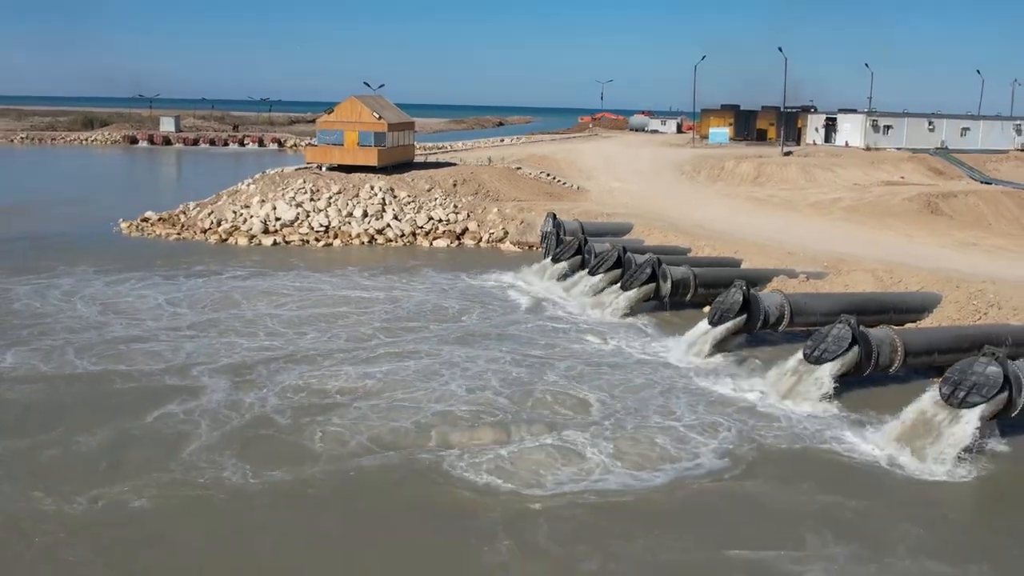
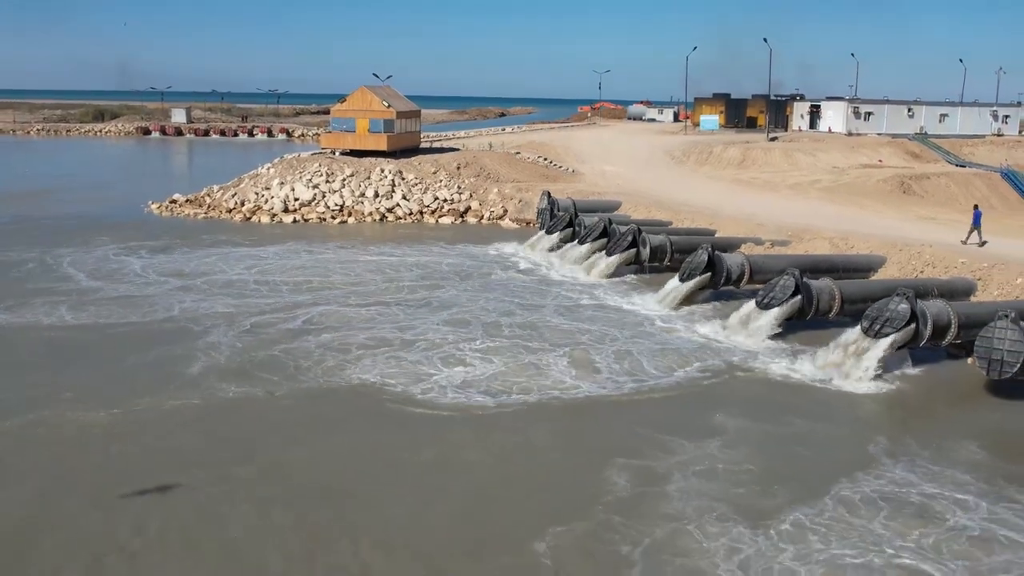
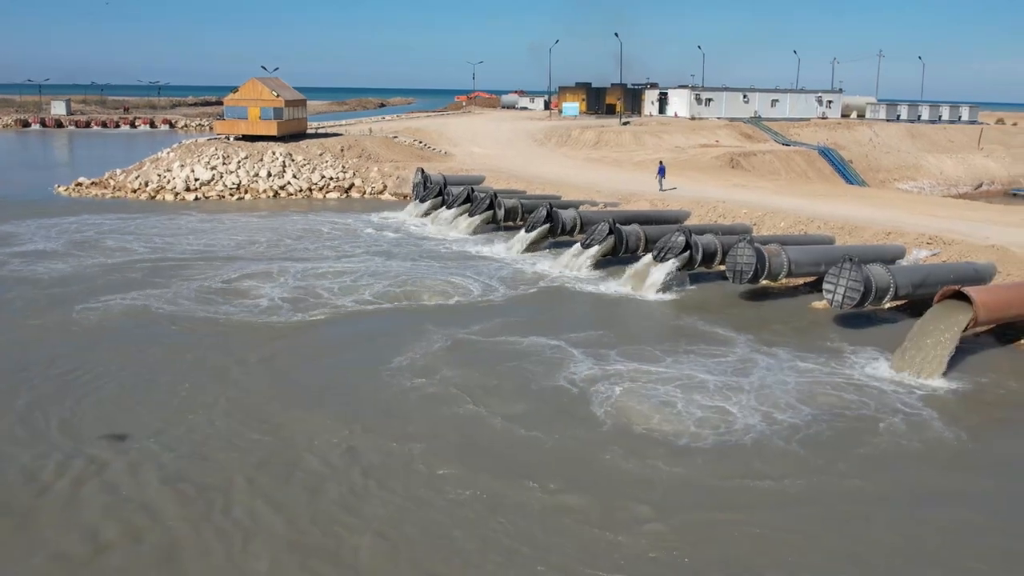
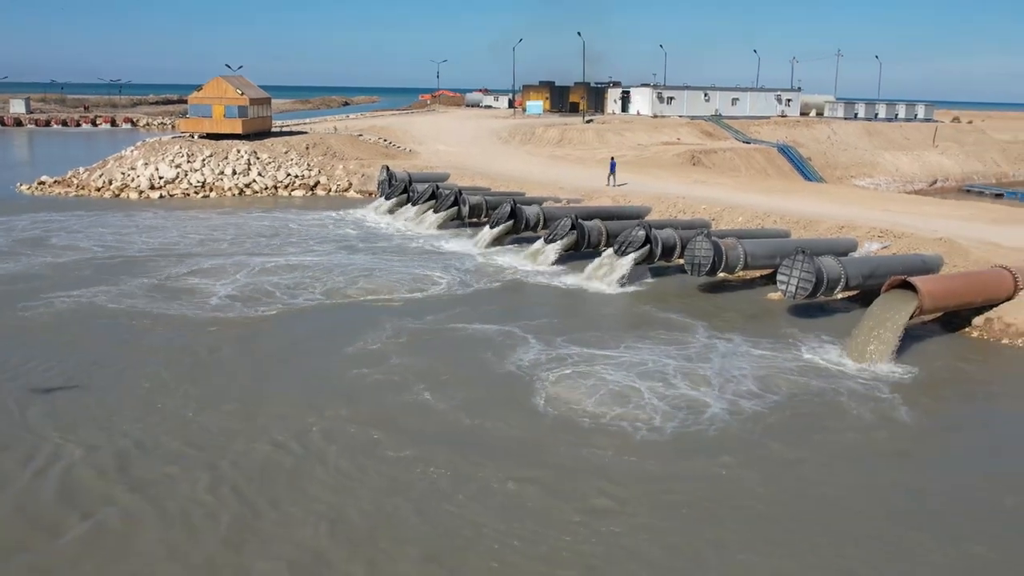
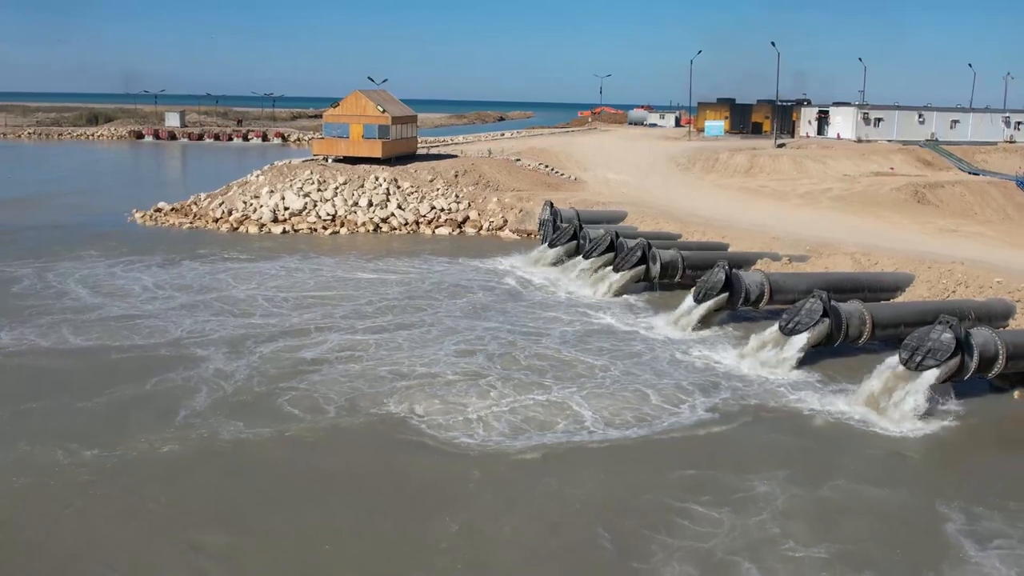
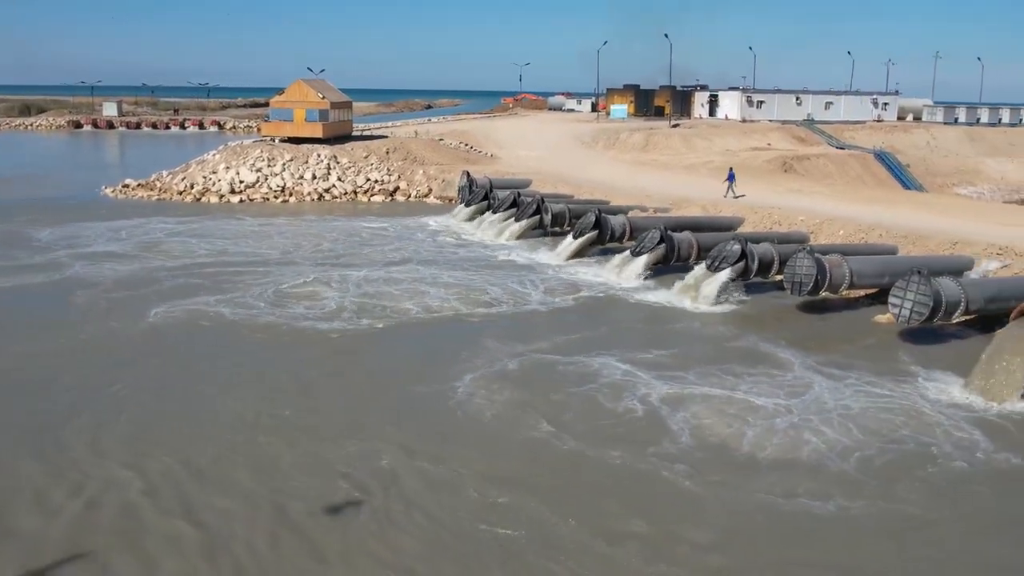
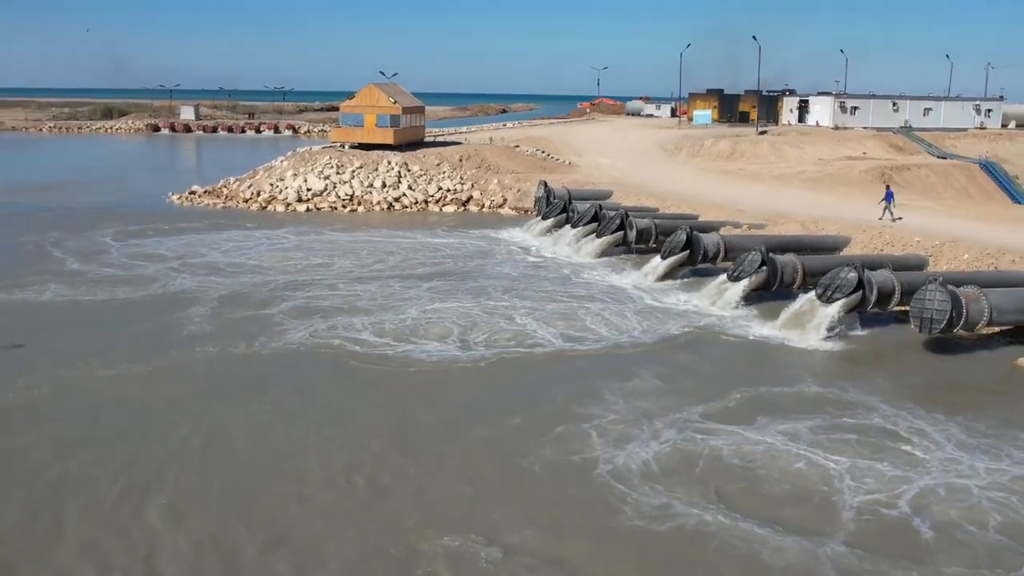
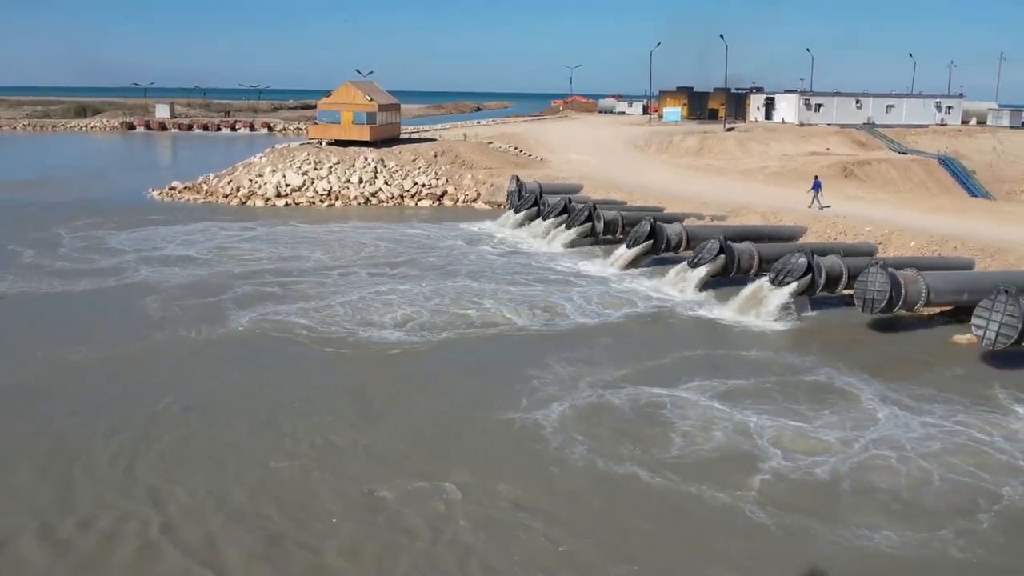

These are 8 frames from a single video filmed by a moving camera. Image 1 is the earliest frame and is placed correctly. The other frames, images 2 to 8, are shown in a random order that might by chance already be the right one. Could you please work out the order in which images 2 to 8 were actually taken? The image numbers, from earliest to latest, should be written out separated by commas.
5, 2, 7, 8, 6, 3, 4
